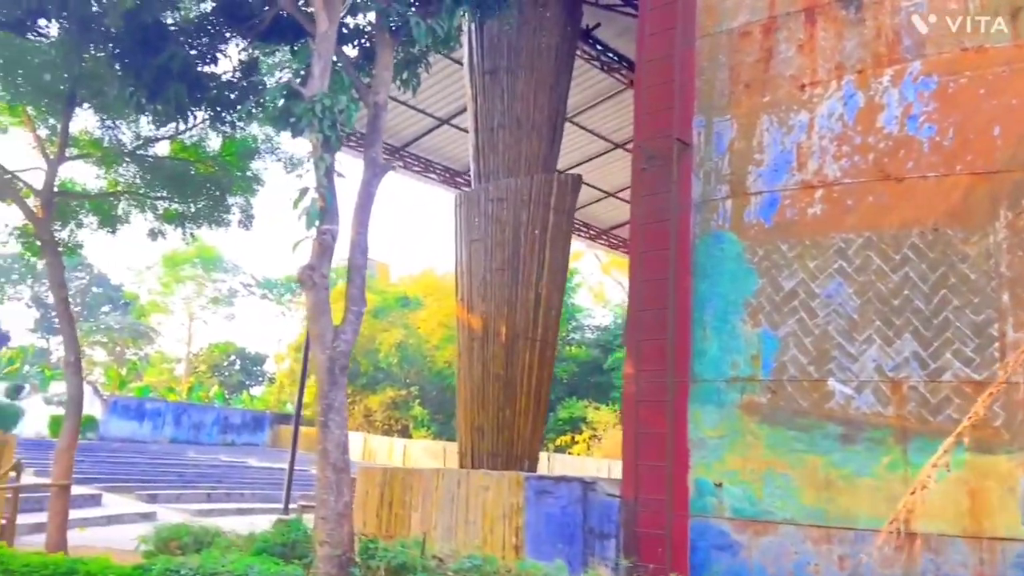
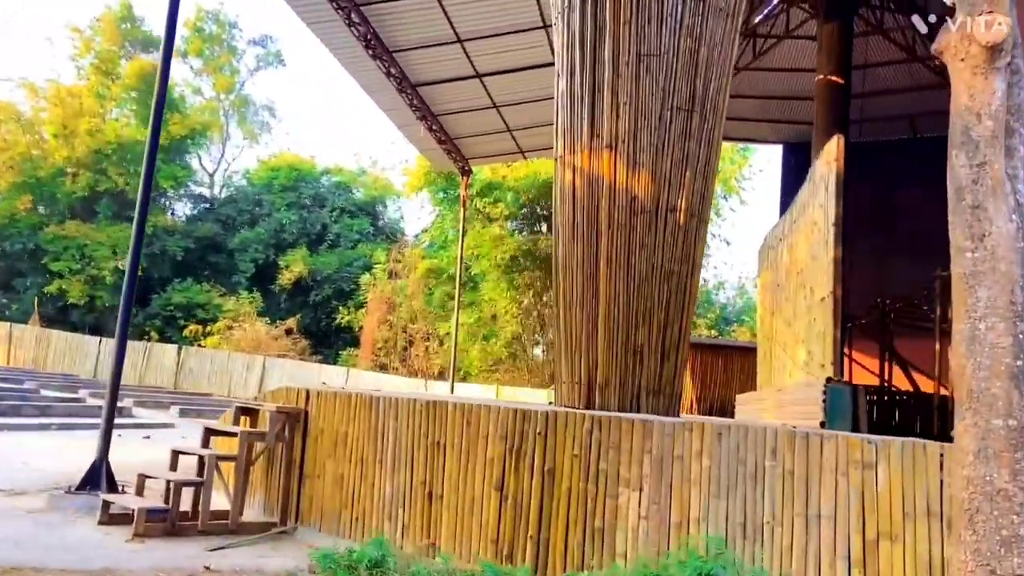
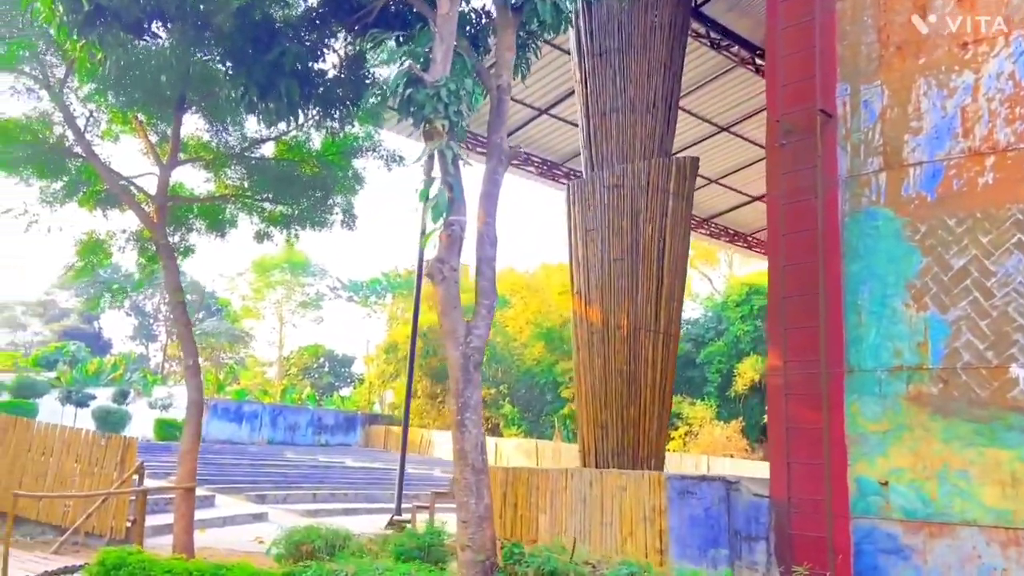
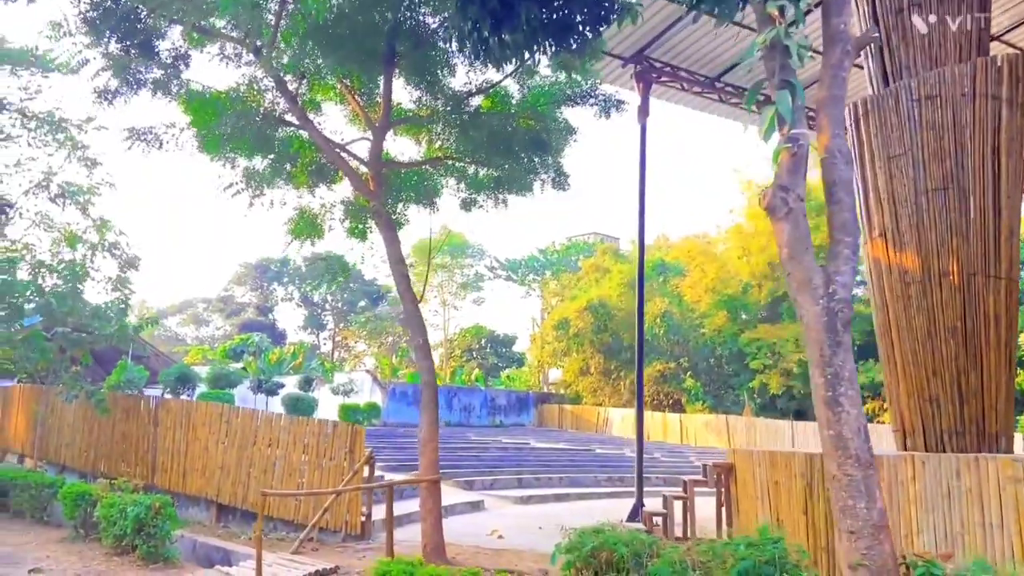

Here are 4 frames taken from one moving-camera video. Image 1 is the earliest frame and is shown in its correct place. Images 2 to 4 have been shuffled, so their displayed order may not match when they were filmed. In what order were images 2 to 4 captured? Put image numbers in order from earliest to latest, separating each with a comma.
3, 4, 2
